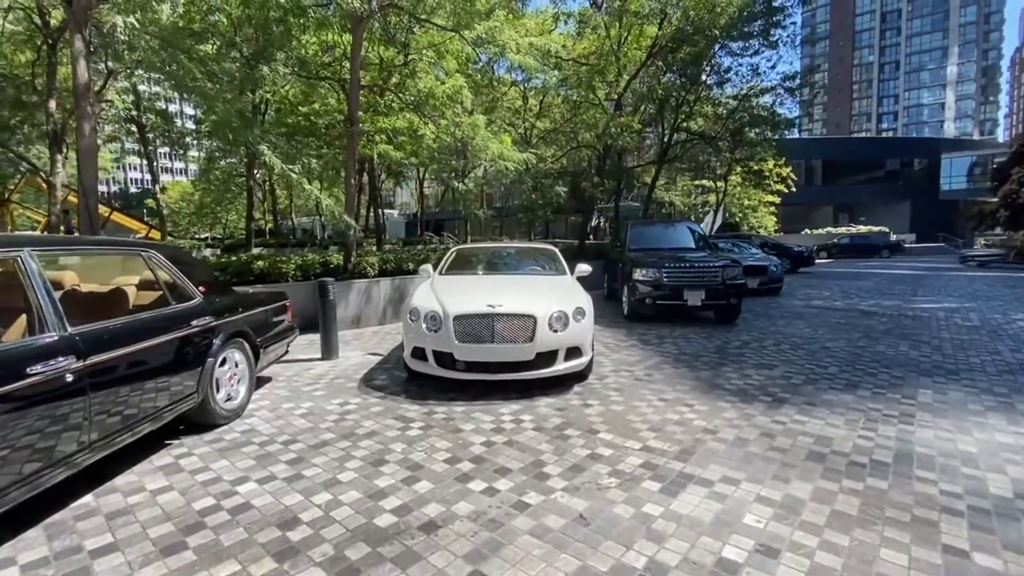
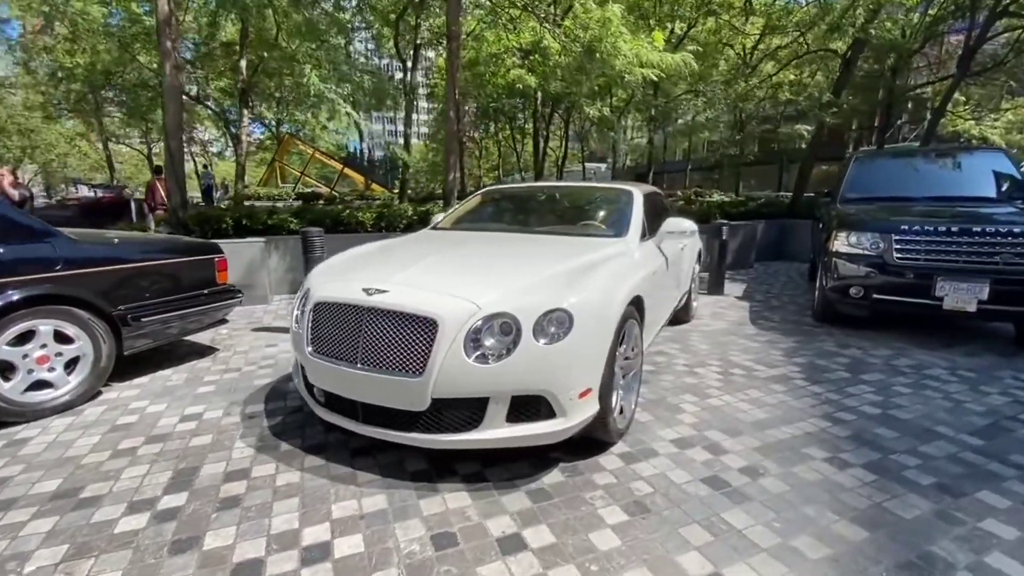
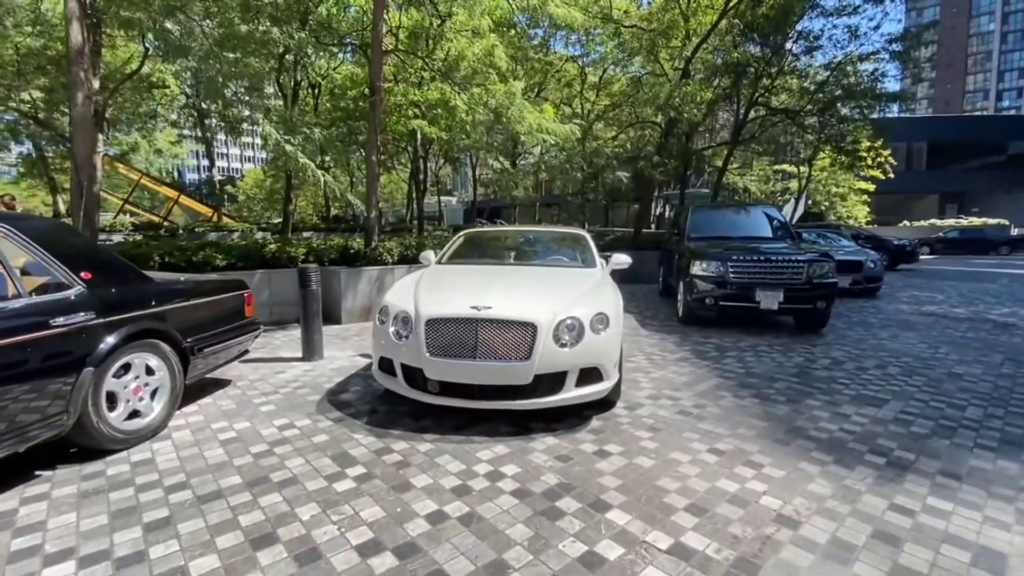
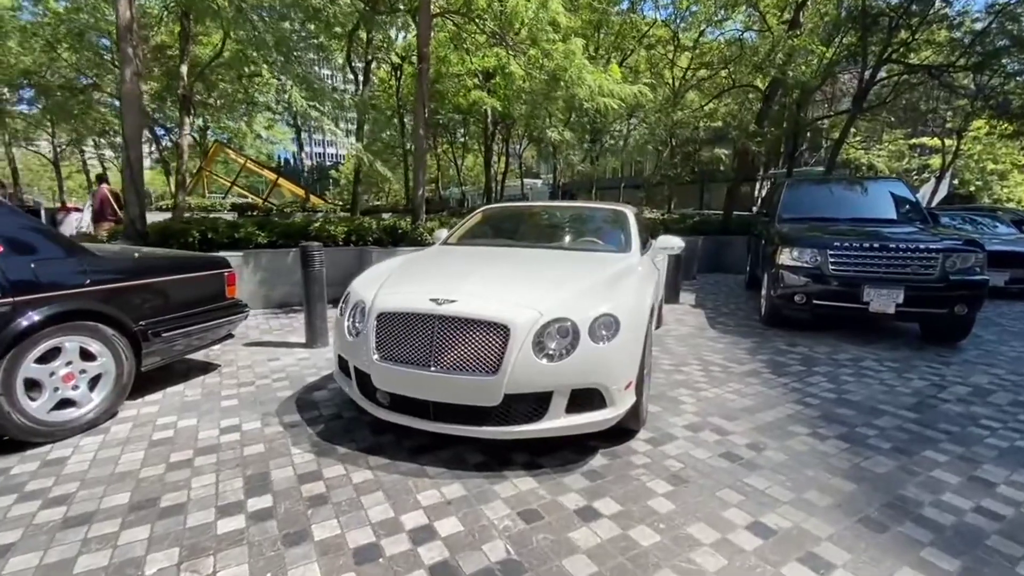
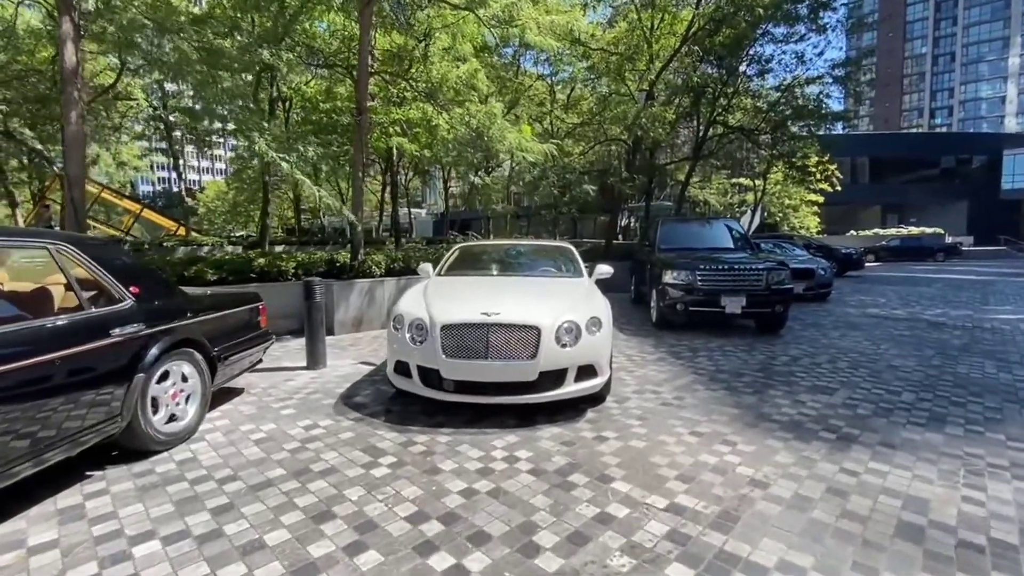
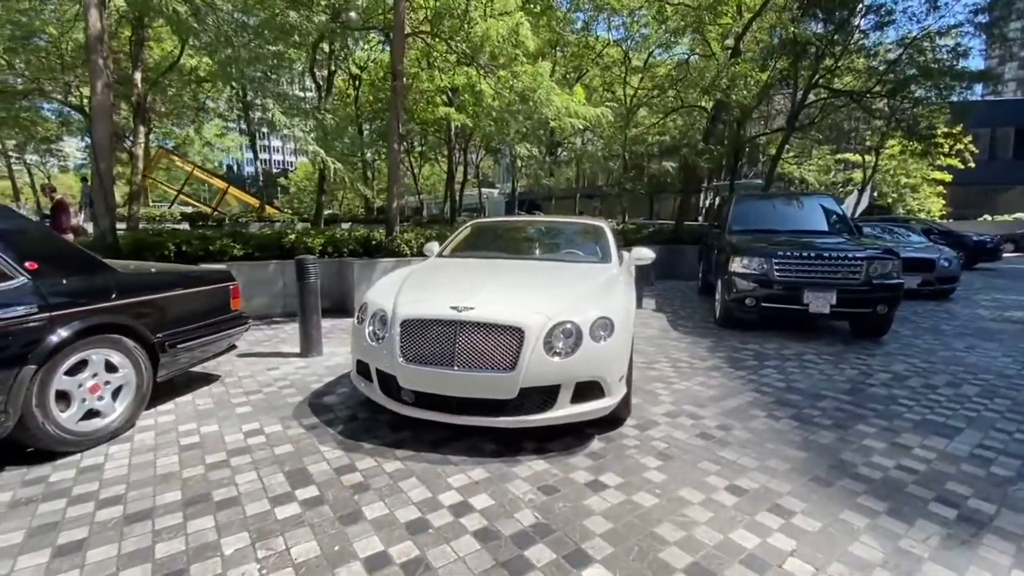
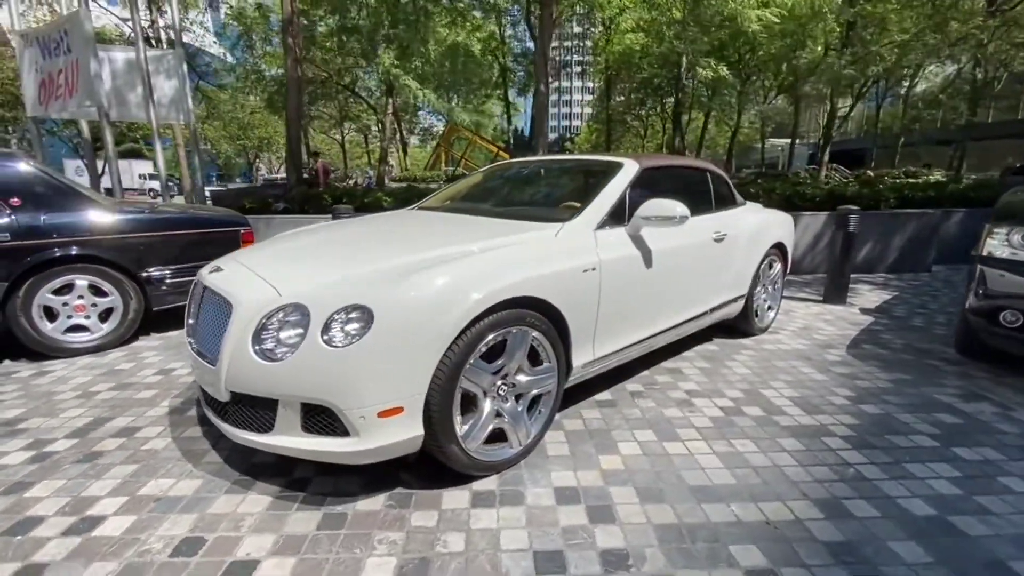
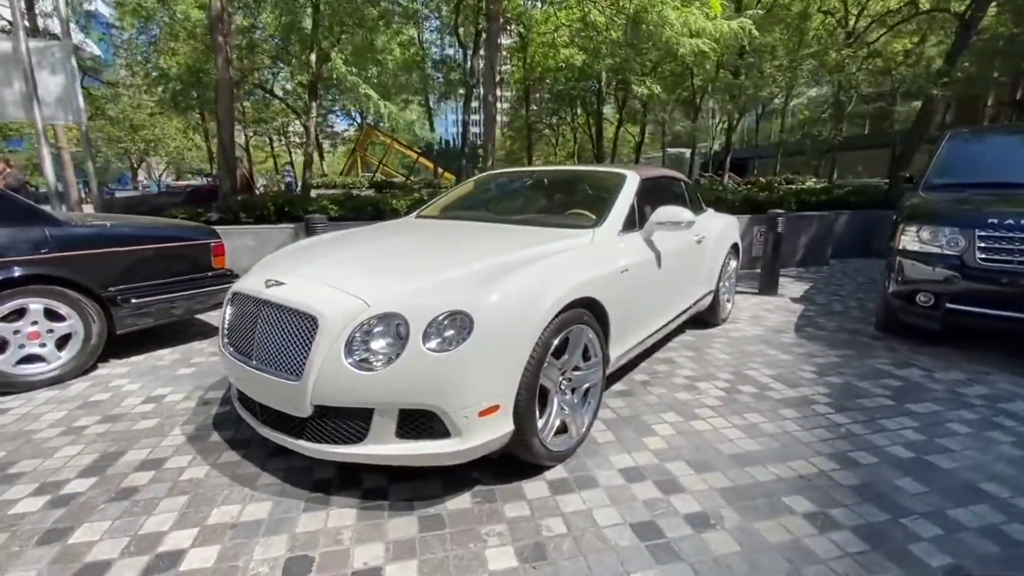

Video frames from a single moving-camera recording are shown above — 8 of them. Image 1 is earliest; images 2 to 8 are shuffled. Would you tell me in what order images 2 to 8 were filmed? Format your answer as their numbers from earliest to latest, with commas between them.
5, 3, 6, 4, 2, 8, 7
